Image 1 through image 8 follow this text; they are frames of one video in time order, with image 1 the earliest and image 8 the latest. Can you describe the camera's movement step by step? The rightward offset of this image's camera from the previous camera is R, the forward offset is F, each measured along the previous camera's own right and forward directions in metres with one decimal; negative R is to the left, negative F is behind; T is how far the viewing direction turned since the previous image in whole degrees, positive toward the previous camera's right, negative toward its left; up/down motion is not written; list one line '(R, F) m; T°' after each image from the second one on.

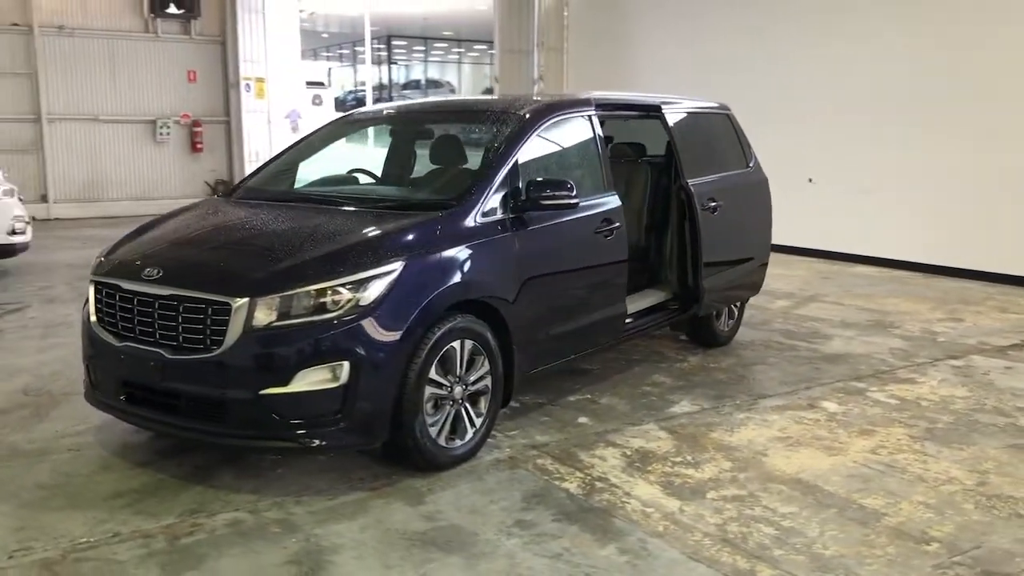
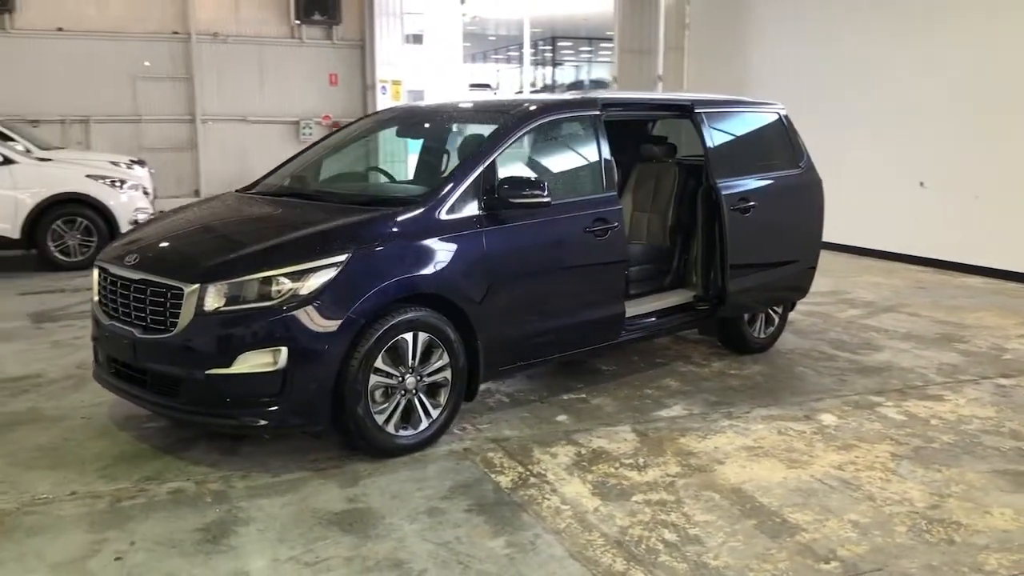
(+0.9, 0.0) m; -11°
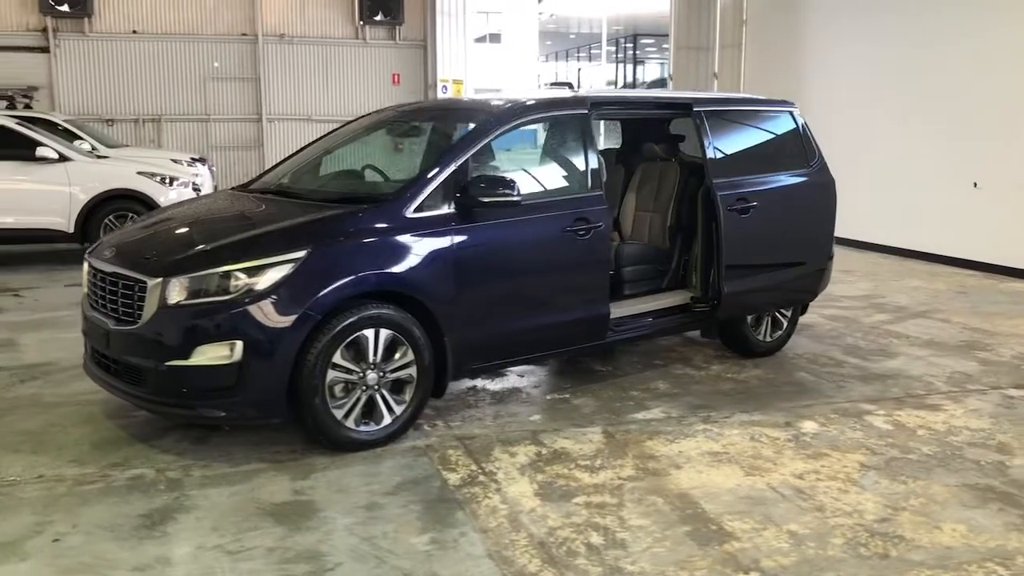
(+0.5, 0.0) m; -5°
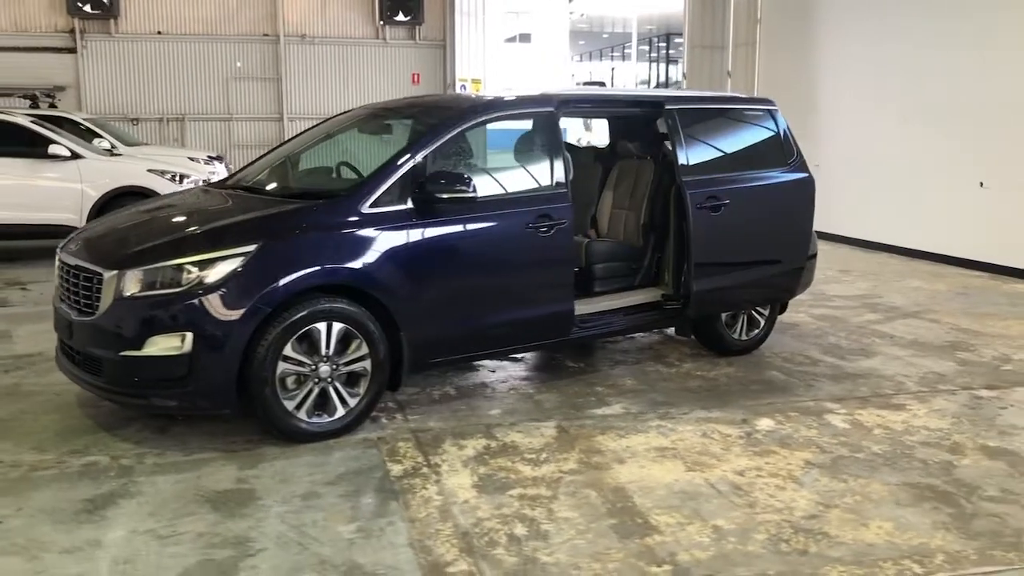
(+0.4, 0.0) m; -2°
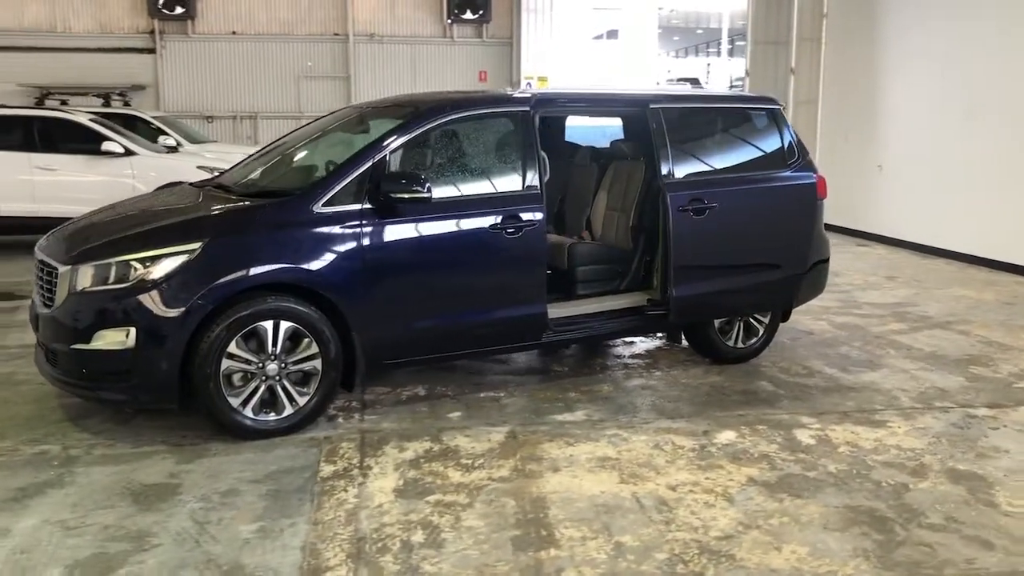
(+0.6, +0.1) m; -6°
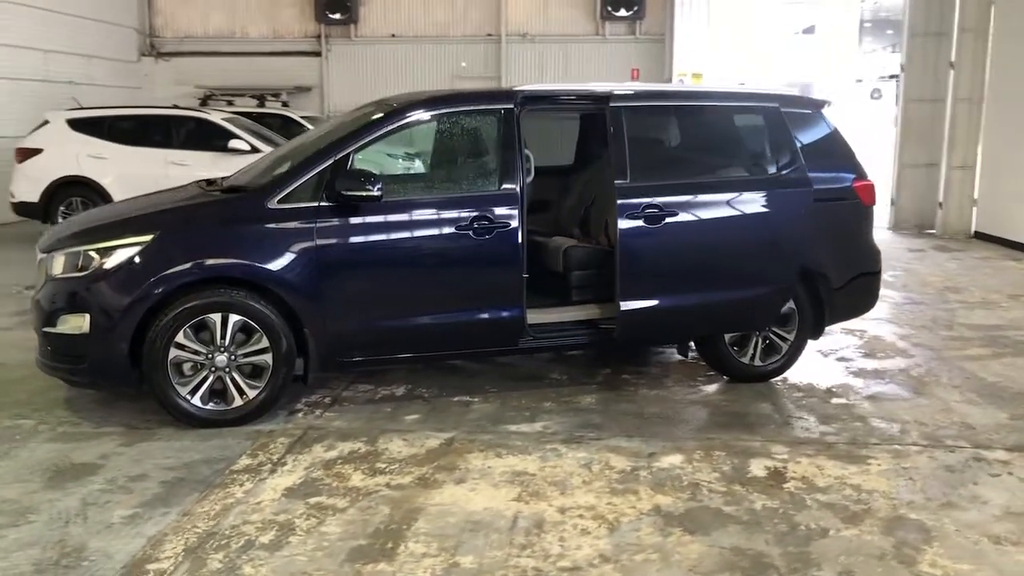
(+1.1, +0.3) m; -13°
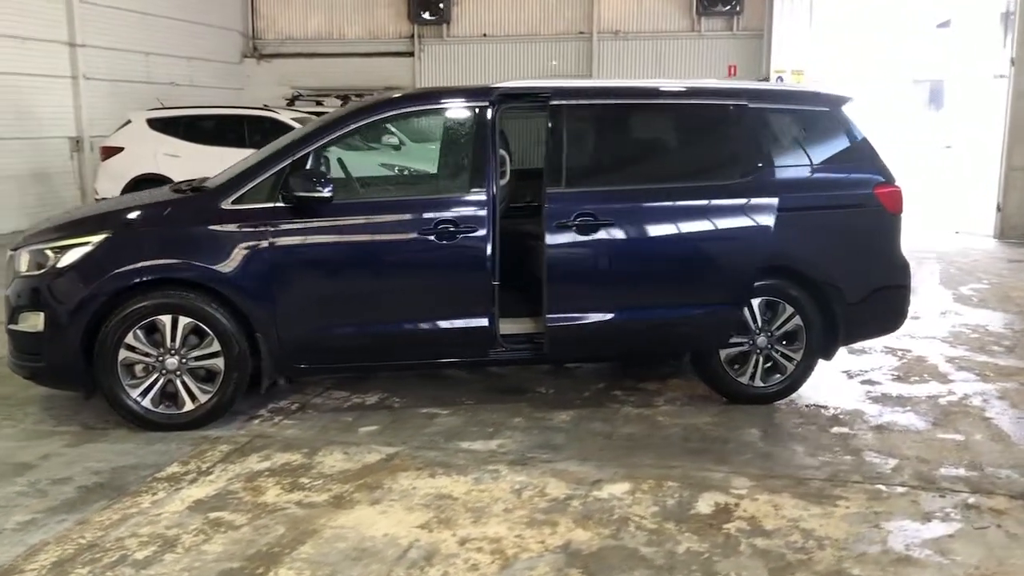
(+0.7, +0.3) m; -8°
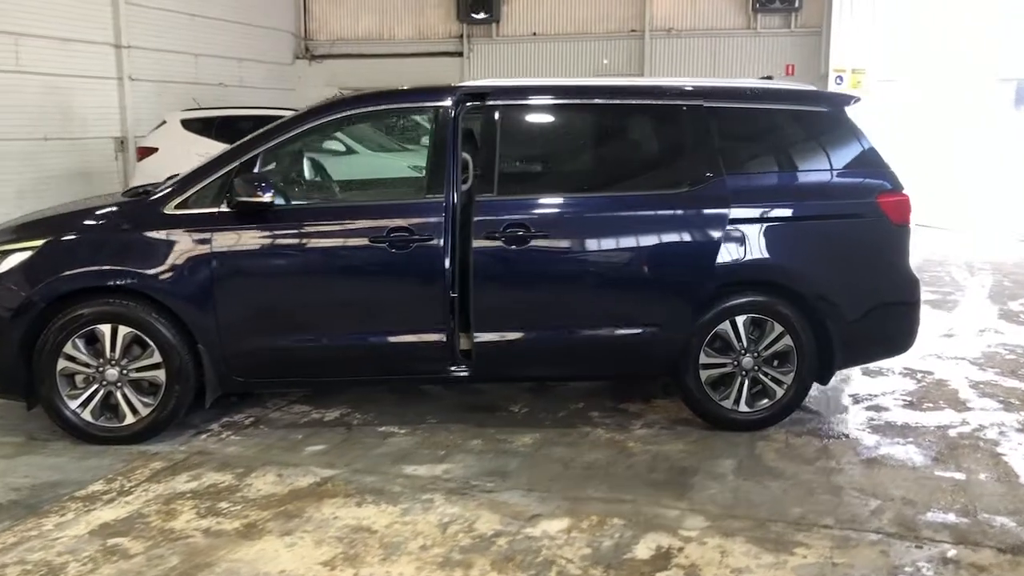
(+0.5, +0.3) m; -5°
